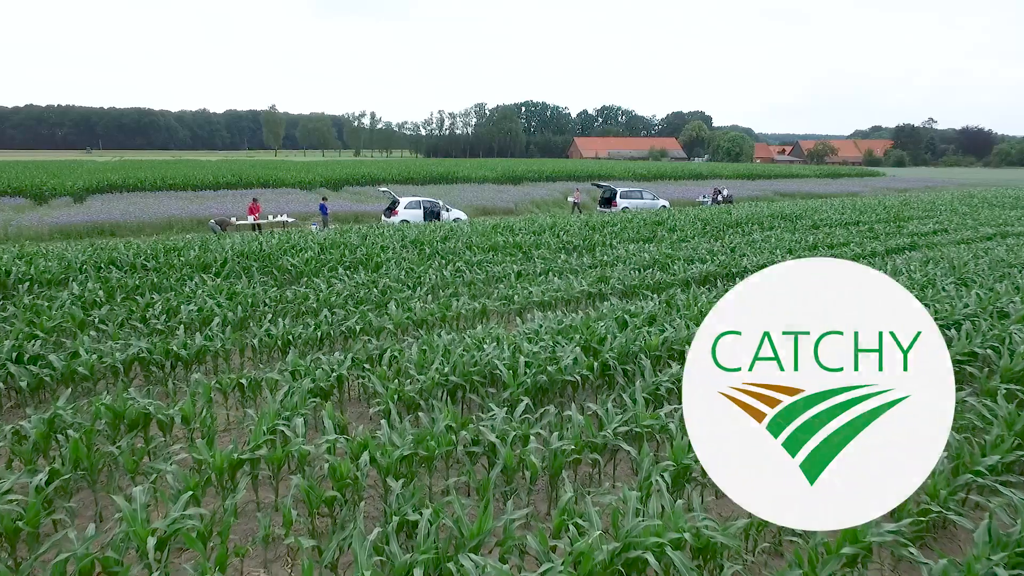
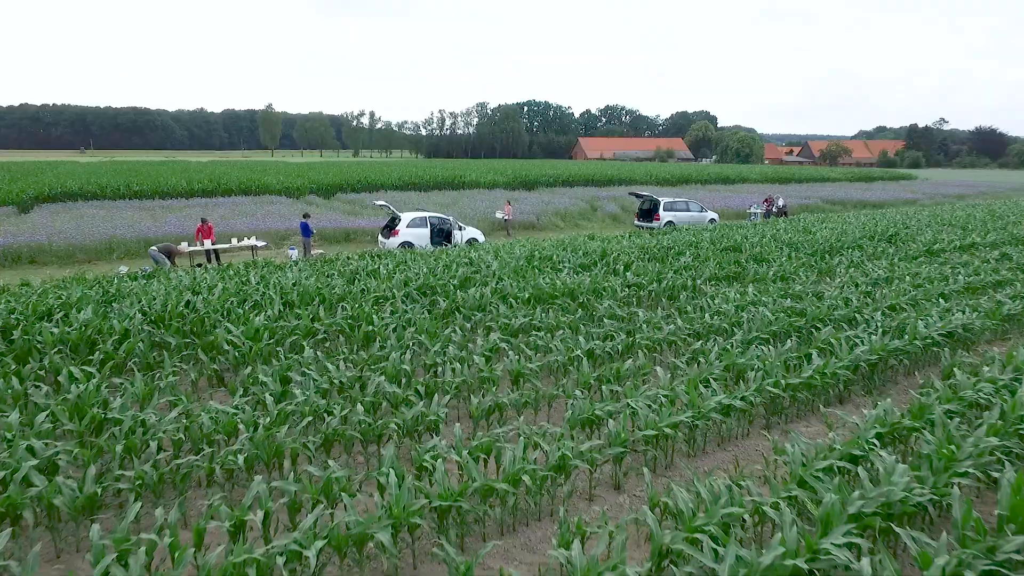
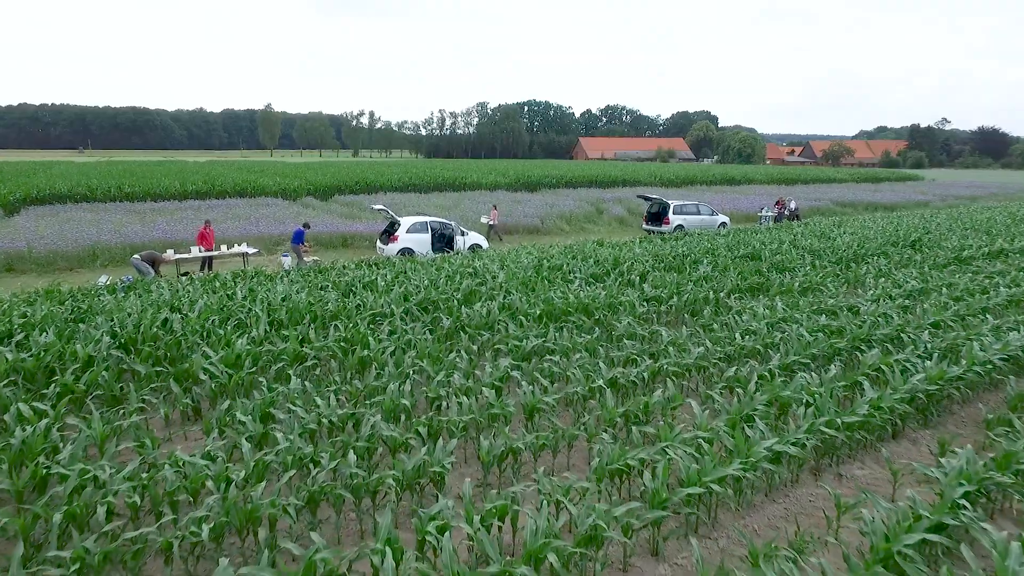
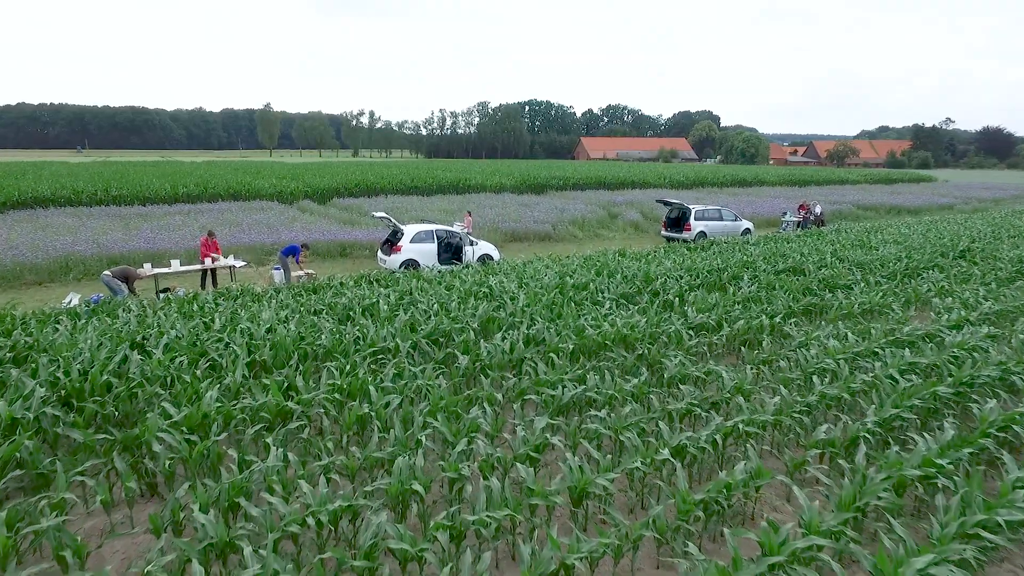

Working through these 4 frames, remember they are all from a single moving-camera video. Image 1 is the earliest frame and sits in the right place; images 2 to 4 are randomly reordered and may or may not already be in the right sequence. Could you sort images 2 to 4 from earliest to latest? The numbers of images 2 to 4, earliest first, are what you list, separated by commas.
2, 3, 4
